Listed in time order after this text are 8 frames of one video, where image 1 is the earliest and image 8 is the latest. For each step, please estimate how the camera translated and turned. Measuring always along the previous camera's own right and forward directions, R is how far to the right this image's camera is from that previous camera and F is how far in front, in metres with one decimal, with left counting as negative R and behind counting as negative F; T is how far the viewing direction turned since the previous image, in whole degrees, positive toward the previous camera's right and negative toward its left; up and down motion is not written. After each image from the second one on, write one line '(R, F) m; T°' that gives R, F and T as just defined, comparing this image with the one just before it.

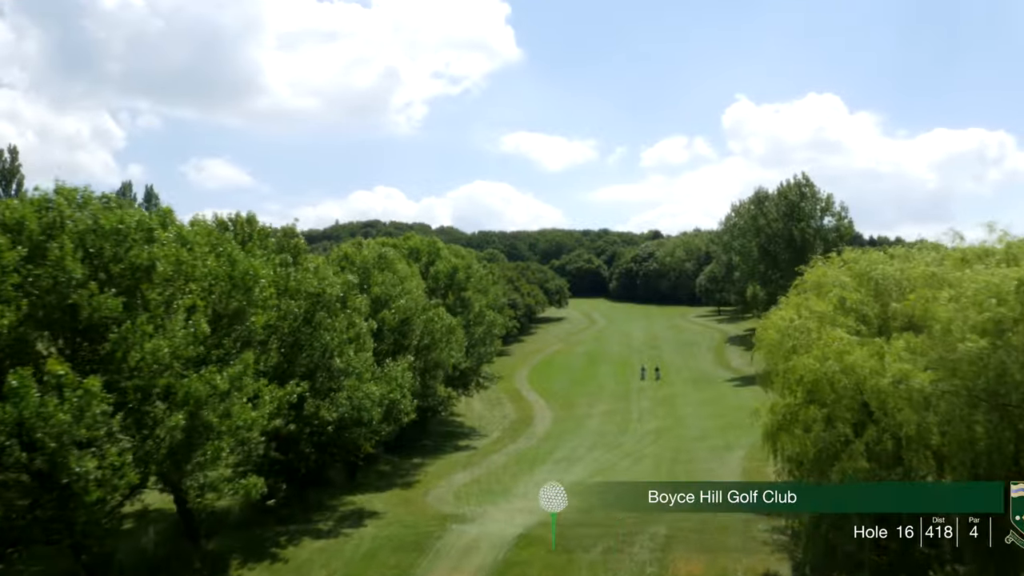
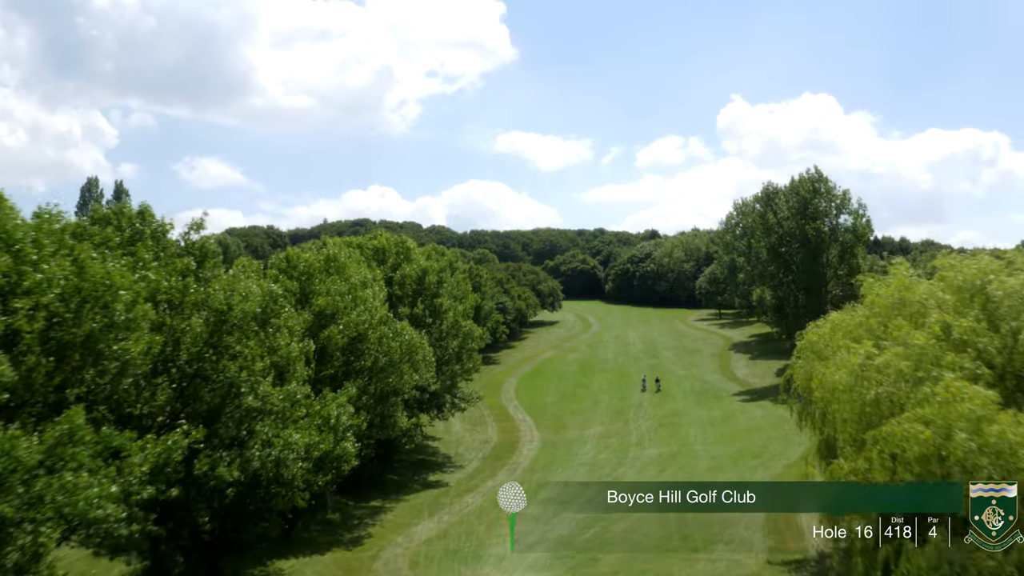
(+0.7, +4.9) m; 0°
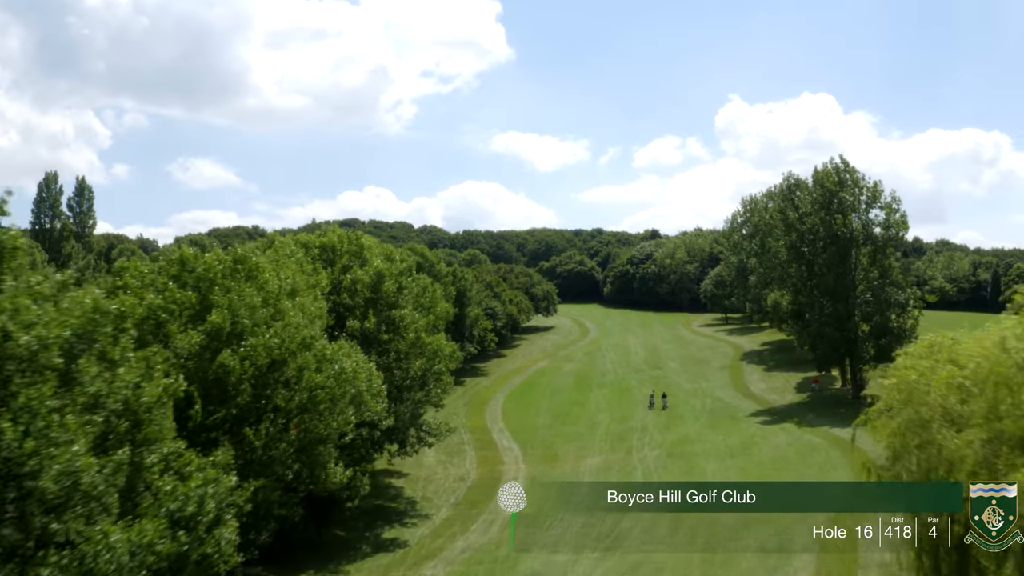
(+0.7, +6.0) m; 0°
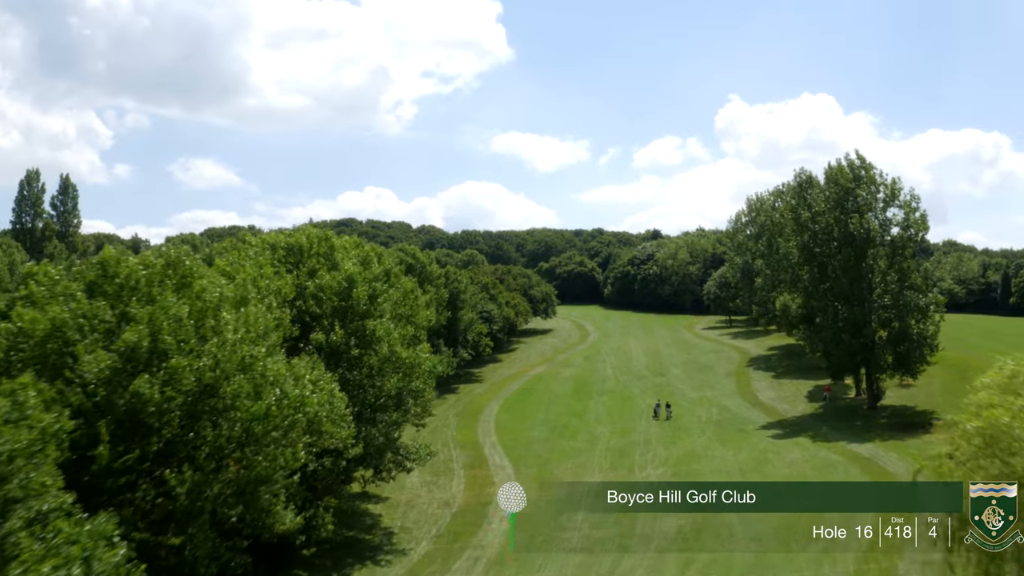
(+0.4, +2.8) m; 0°
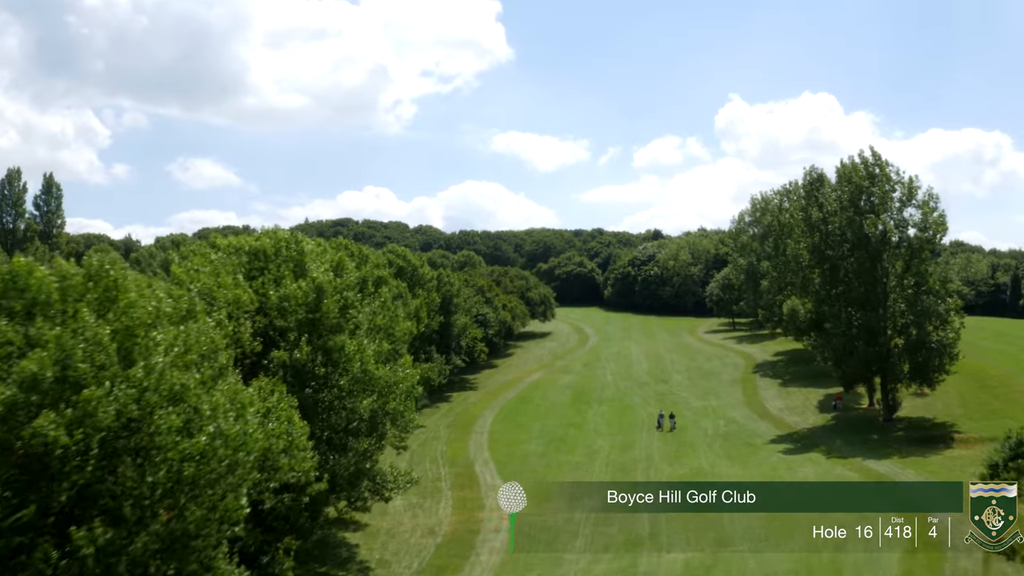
(+0.3, +2.3) m; 0°
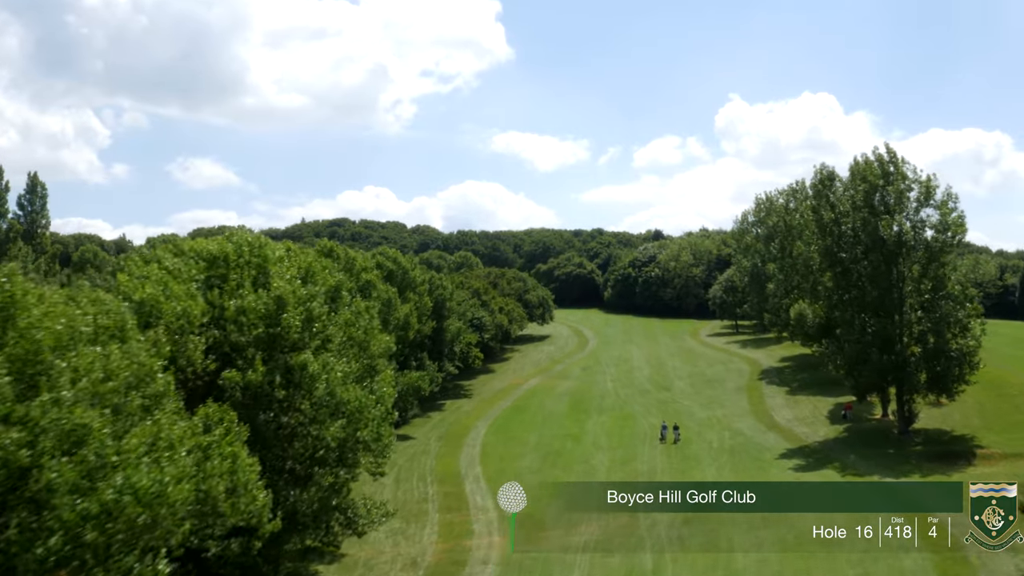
(+0.3, +2.2) m; 0°
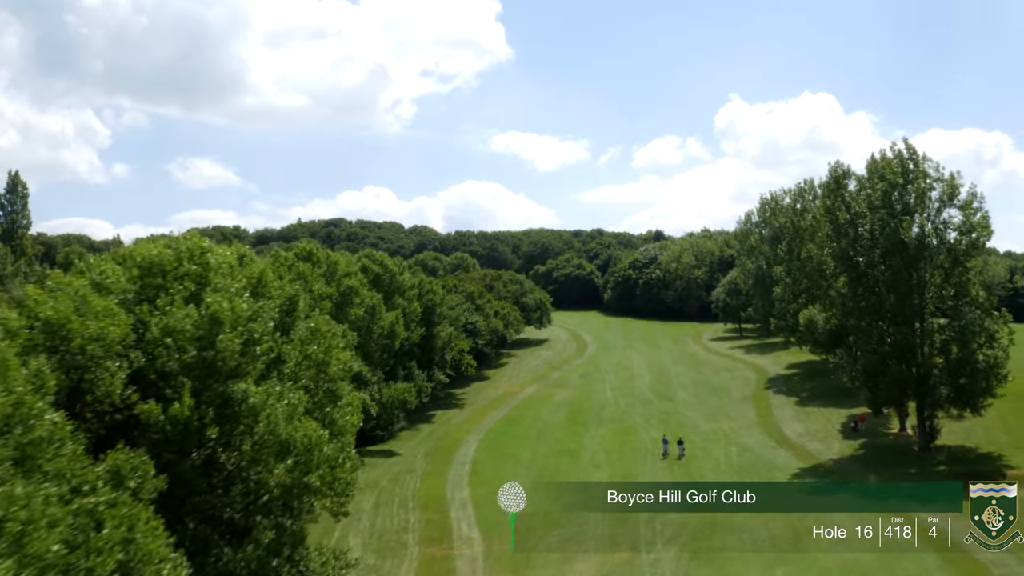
(+0.4, +2.6) m; 0°
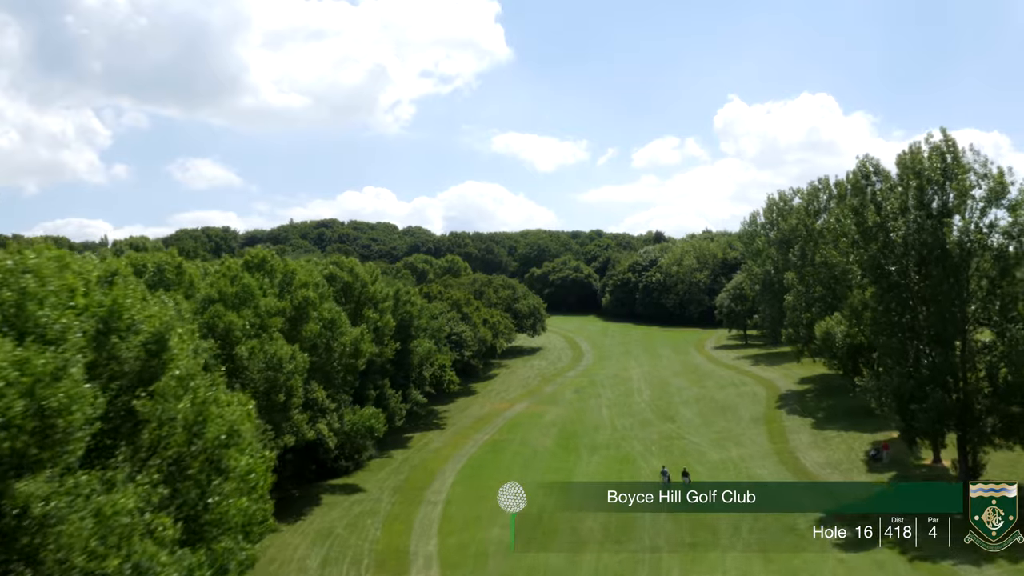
(+1.0, +4.6) m; 0°
